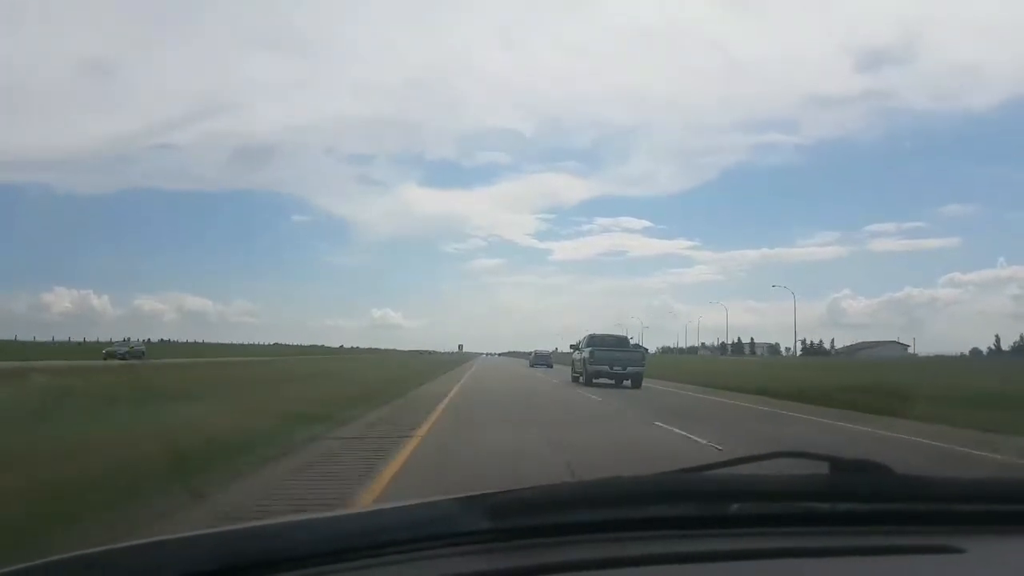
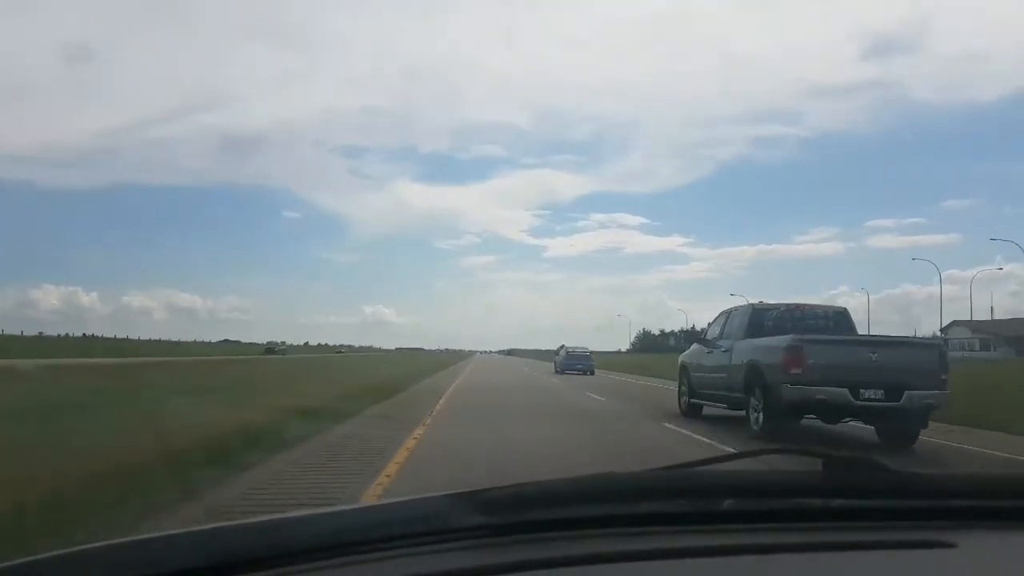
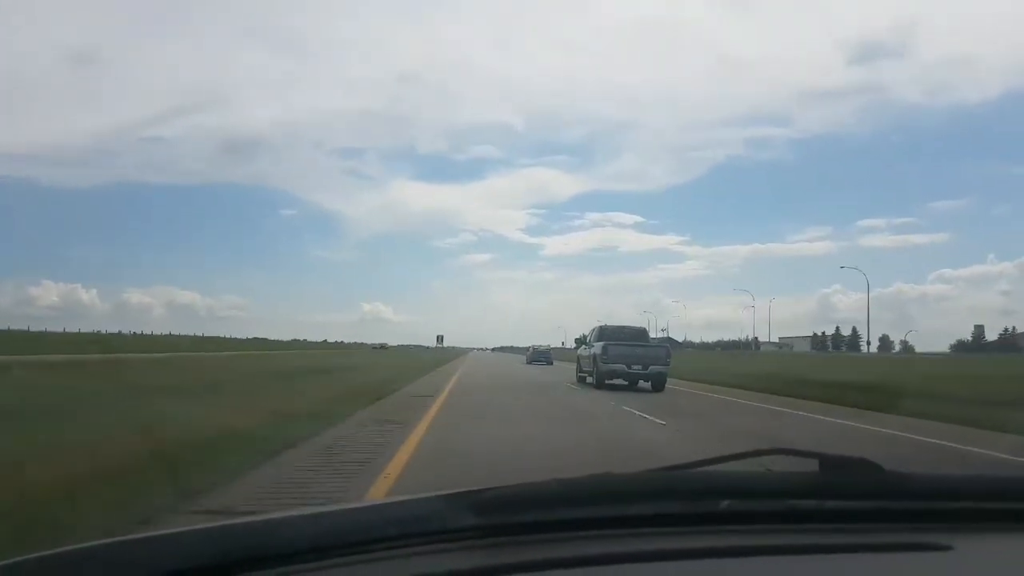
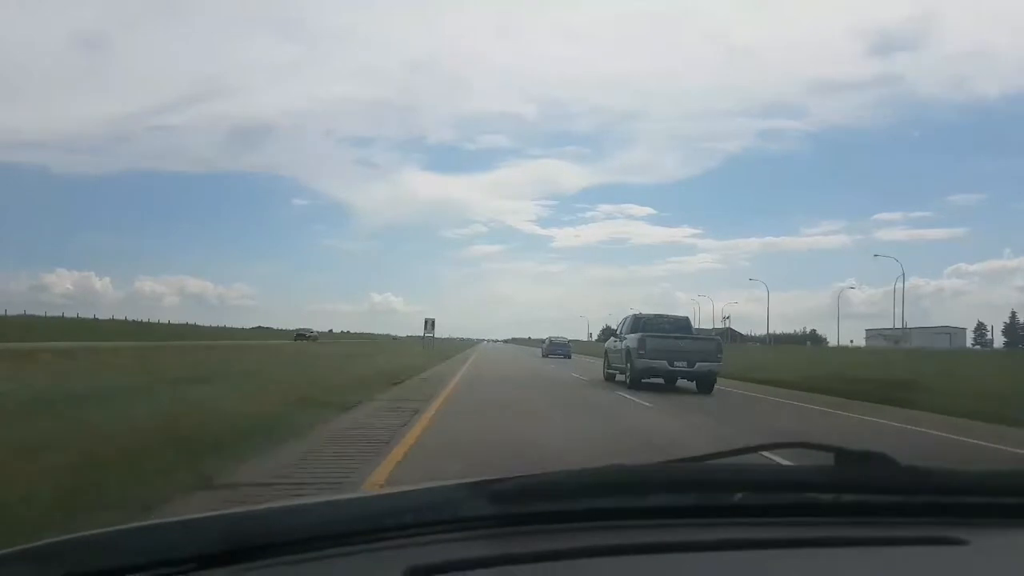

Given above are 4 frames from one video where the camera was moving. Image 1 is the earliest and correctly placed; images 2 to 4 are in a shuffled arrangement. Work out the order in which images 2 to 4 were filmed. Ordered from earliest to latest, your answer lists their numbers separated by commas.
3, 4, 2
